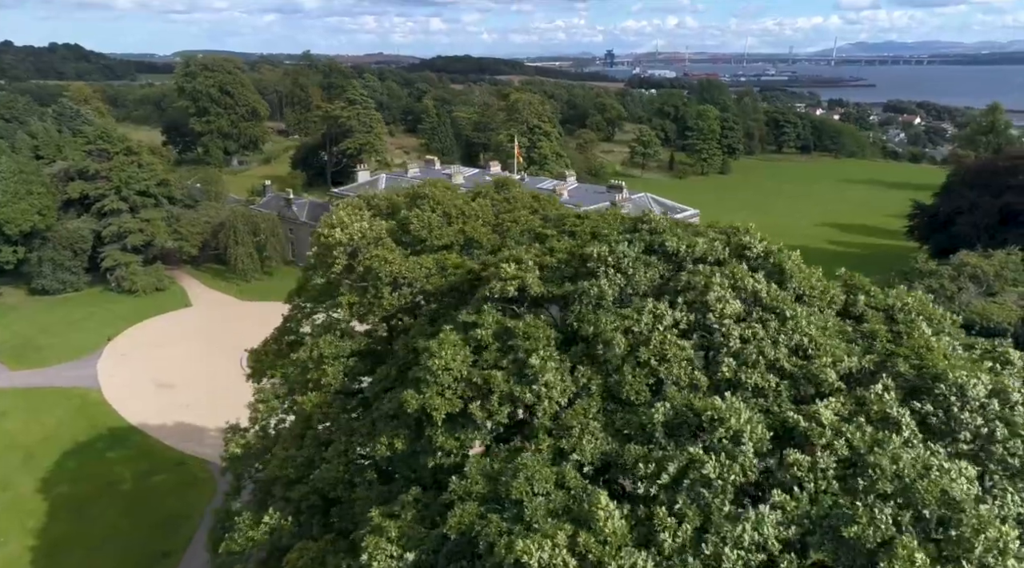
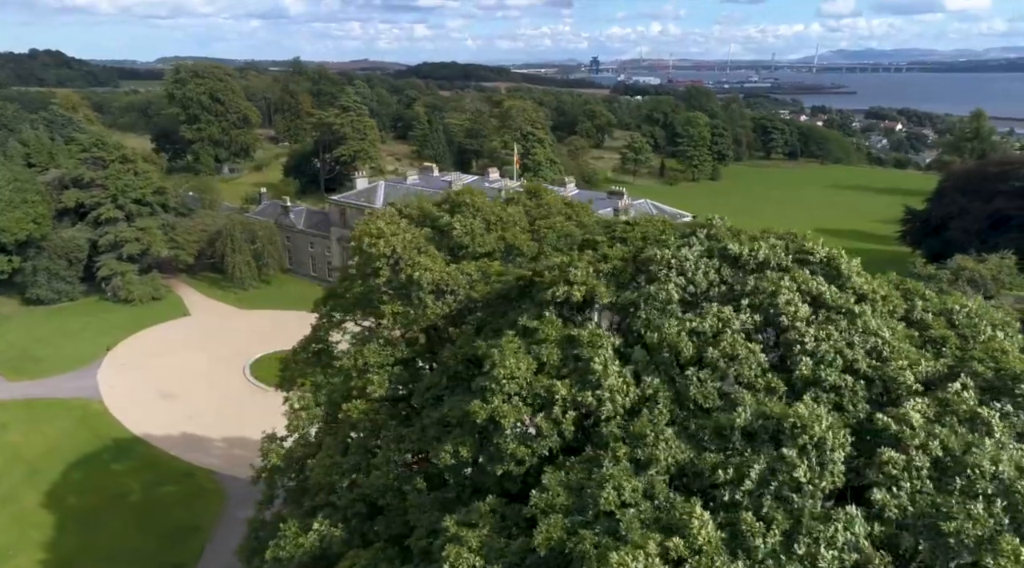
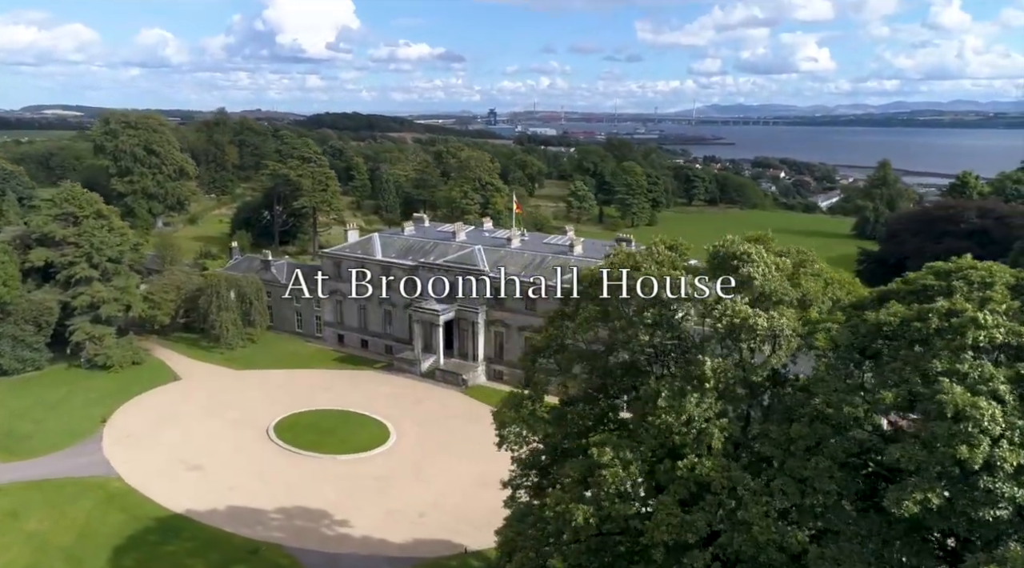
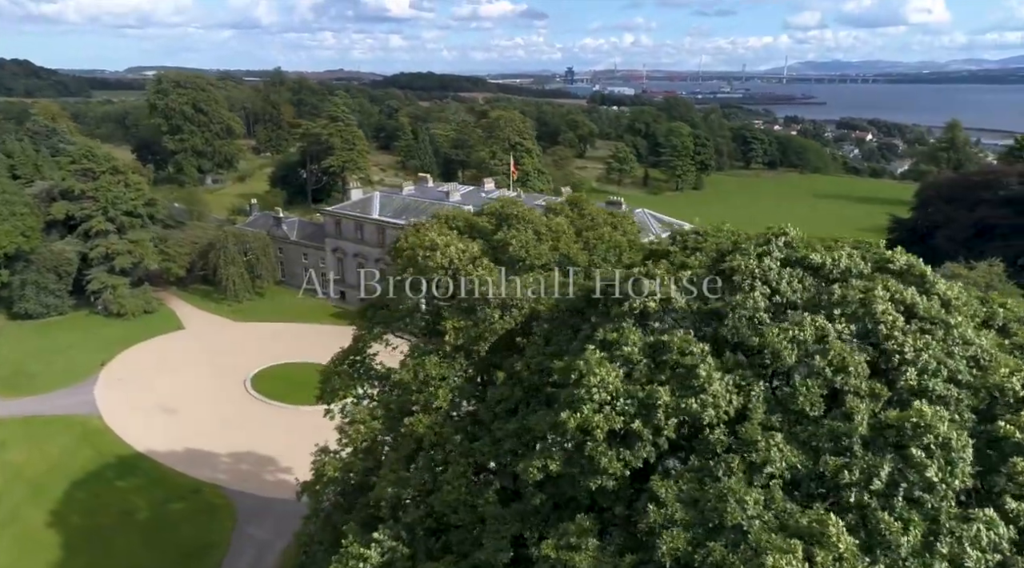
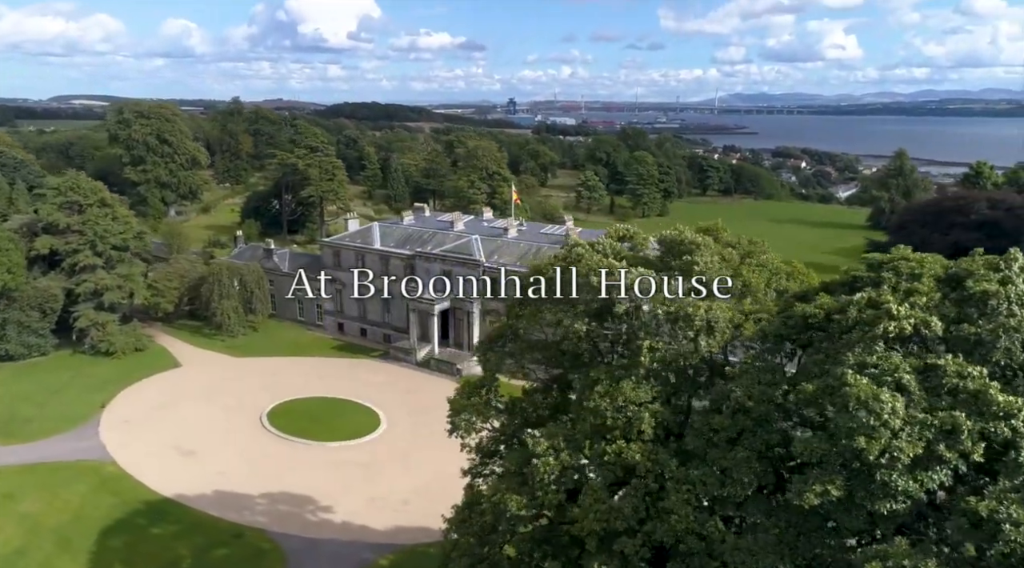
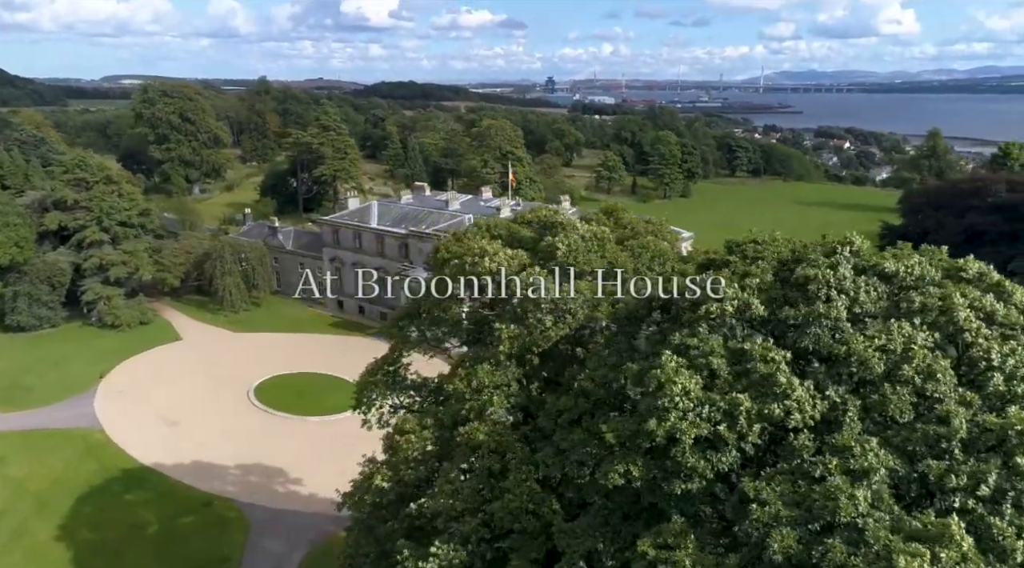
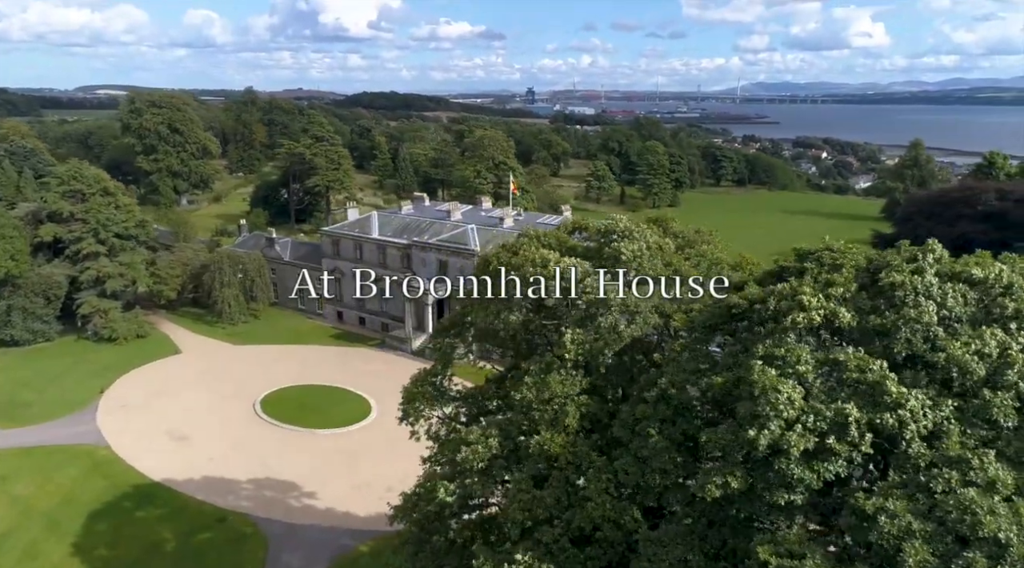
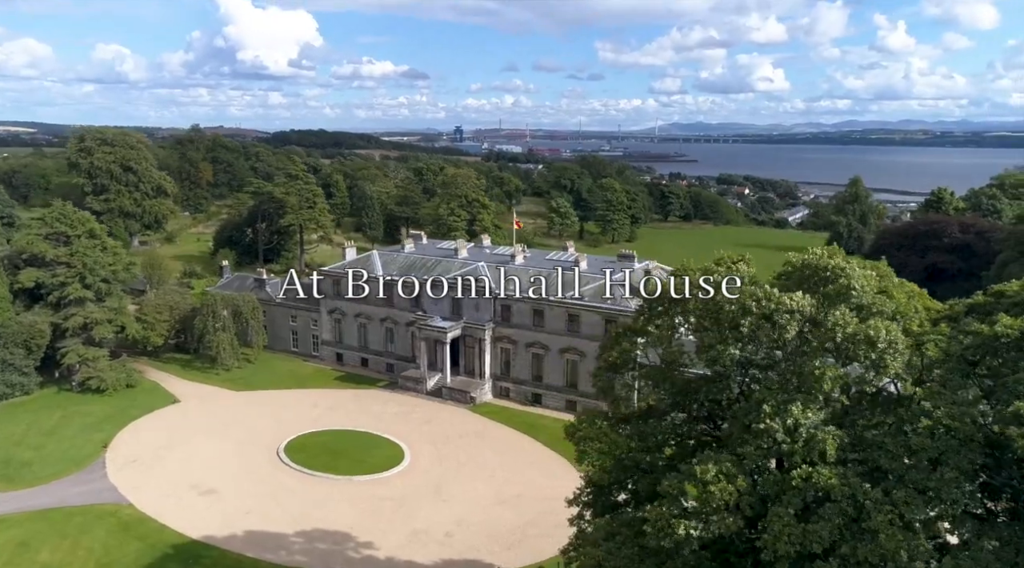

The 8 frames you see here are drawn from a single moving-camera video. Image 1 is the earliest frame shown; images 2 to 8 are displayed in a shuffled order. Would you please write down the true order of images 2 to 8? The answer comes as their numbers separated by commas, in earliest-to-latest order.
2, 4, 6, 7, 5, 3, 8
